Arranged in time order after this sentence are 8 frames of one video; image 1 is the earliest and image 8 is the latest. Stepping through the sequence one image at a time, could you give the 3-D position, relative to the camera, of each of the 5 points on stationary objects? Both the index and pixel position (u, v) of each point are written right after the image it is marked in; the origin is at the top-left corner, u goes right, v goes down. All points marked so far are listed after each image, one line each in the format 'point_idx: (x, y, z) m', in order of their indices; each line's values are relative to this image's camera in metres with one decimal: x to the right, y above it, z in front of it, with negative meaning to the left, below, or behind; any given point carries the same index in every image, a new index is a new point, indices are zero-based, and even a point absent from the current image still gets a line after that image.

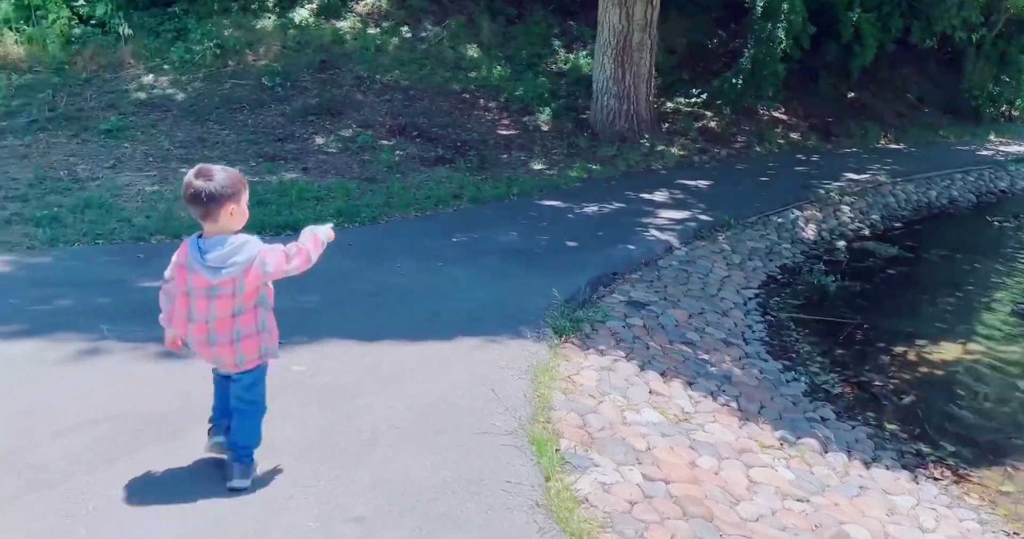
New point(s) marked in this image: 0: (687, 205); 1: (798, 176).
0: (+2.5, +0.9, +12.1) m
1: (+5.0, +1.7, +14.9) m
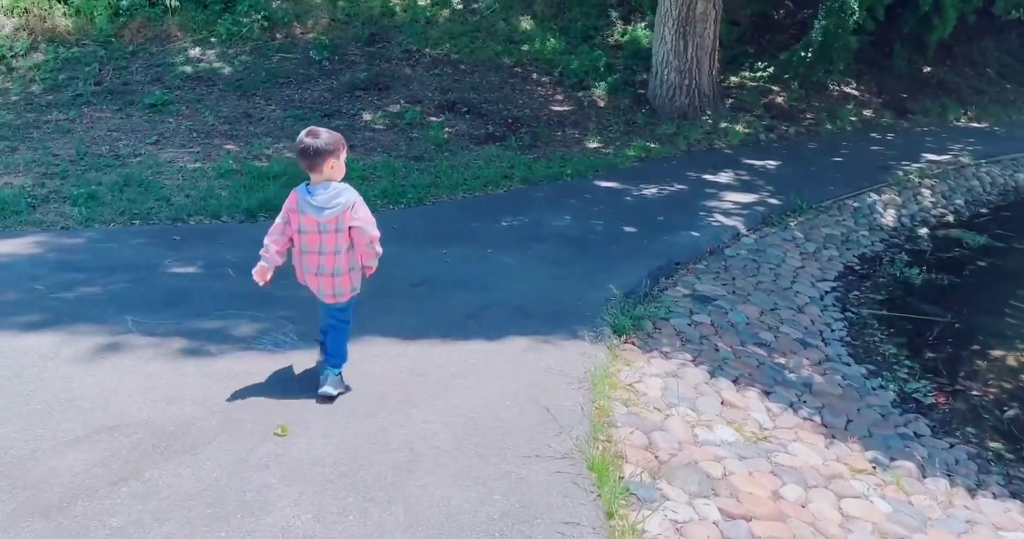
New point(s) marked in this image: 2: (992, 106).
0: (+3.2, +1.1, +11.3) m
1: (+5.9, +1.9, +14.0) m
2: (+10.9, +3.7, +19.1) m
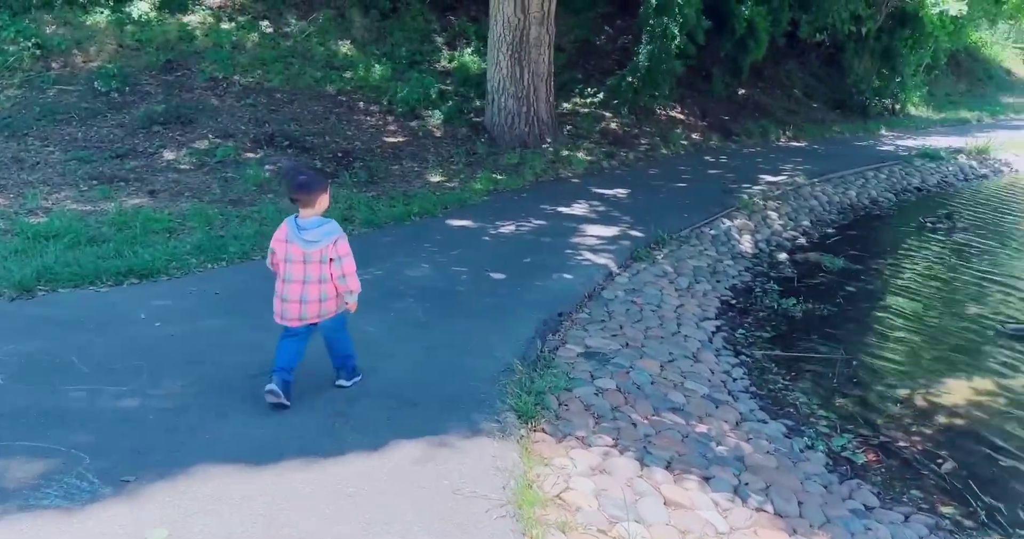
0: (+1.3, +0.6, +10.7) m
1: (+3.3, +1.5, +13.8) m
2: (+6.9, +3.4, +19.9) m
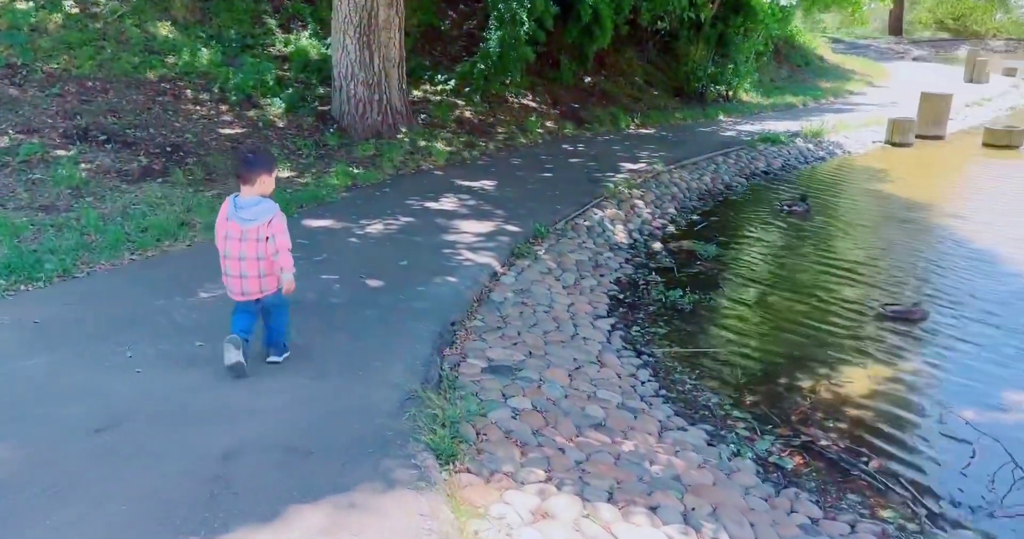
0: (-0.3, +0.7, +10.1) m
1: (+1.0, +1.6, +13.5) m
2: (+3.3, +3.8, +20.2) m
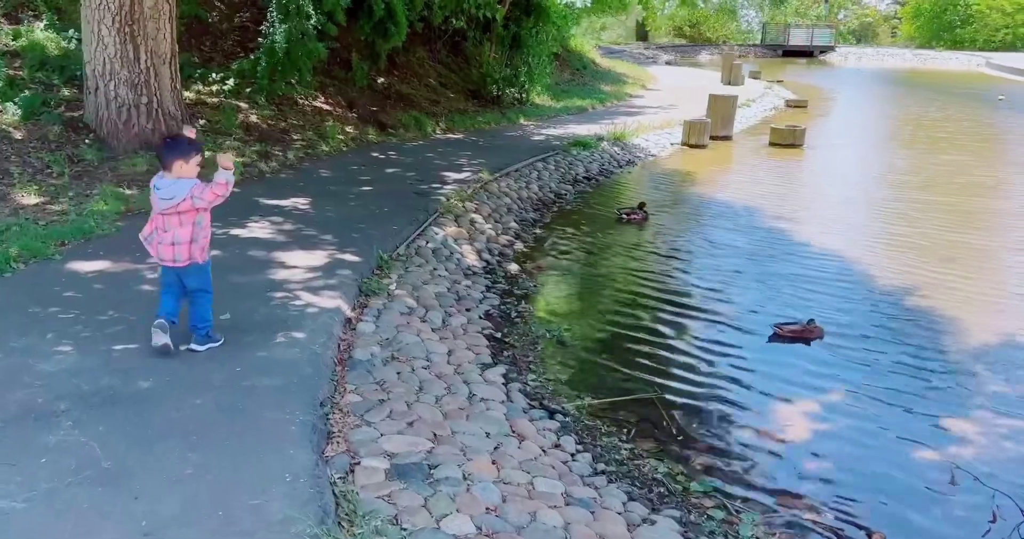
0: (-2.0, +0.3, +8.3) m
1: (-1.7, +1.3, +12.0) m
2: (-1.4, +3.5, +19.0) m
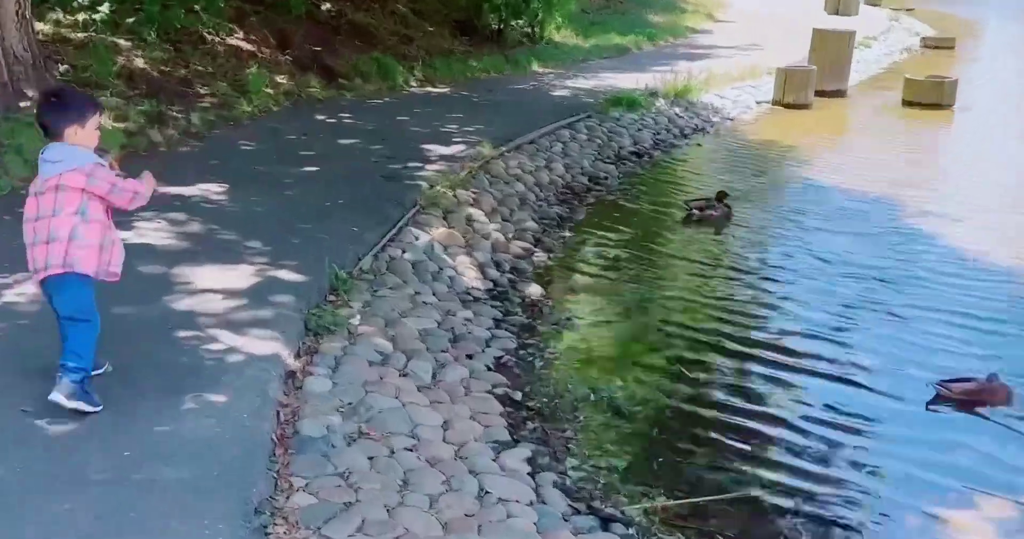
0: (-1.7, -0.2, +4.5) m
1: (-1.5, +1.1, +8.2) m
2: (-1.6, +3.8, +15.0) m
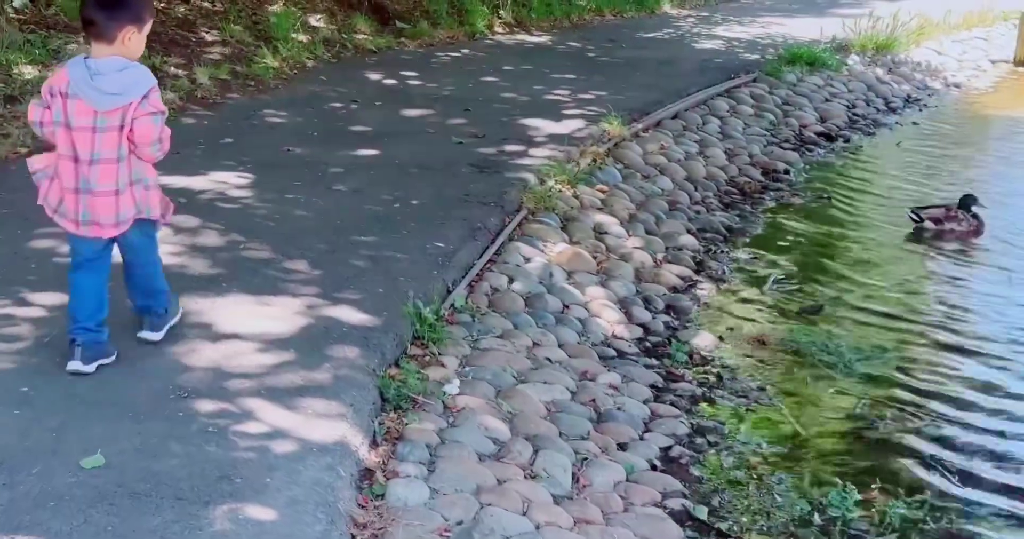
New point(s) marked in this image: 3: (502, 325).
0: (-0.9, -0.5, +2.2) m
1: (-0.6, +0.9, +5.7) m
2: (-0.4, +4.0, +12.4) m
3: (-0.1, -0.3, +4.4) m
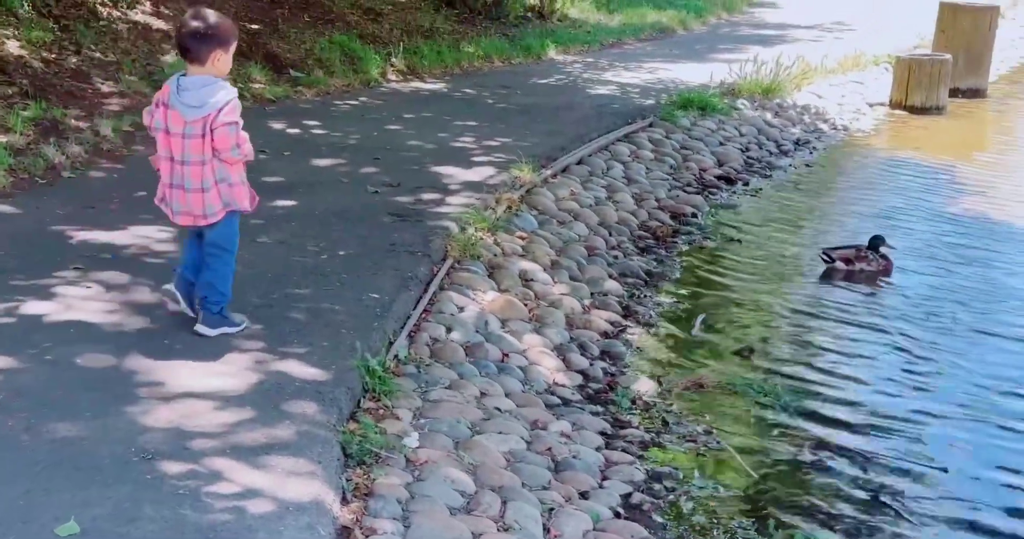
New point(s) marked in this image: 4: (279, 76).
0: (-0.7, -0.7, +2.1) m
1: (-1.1, +0.6, +5.7) m
2: (-2.1, +3.4, +12.4) m
3: (-0.3, -0.6, +4.4) m
4: (-2.2, +1.8, +8.1) m
